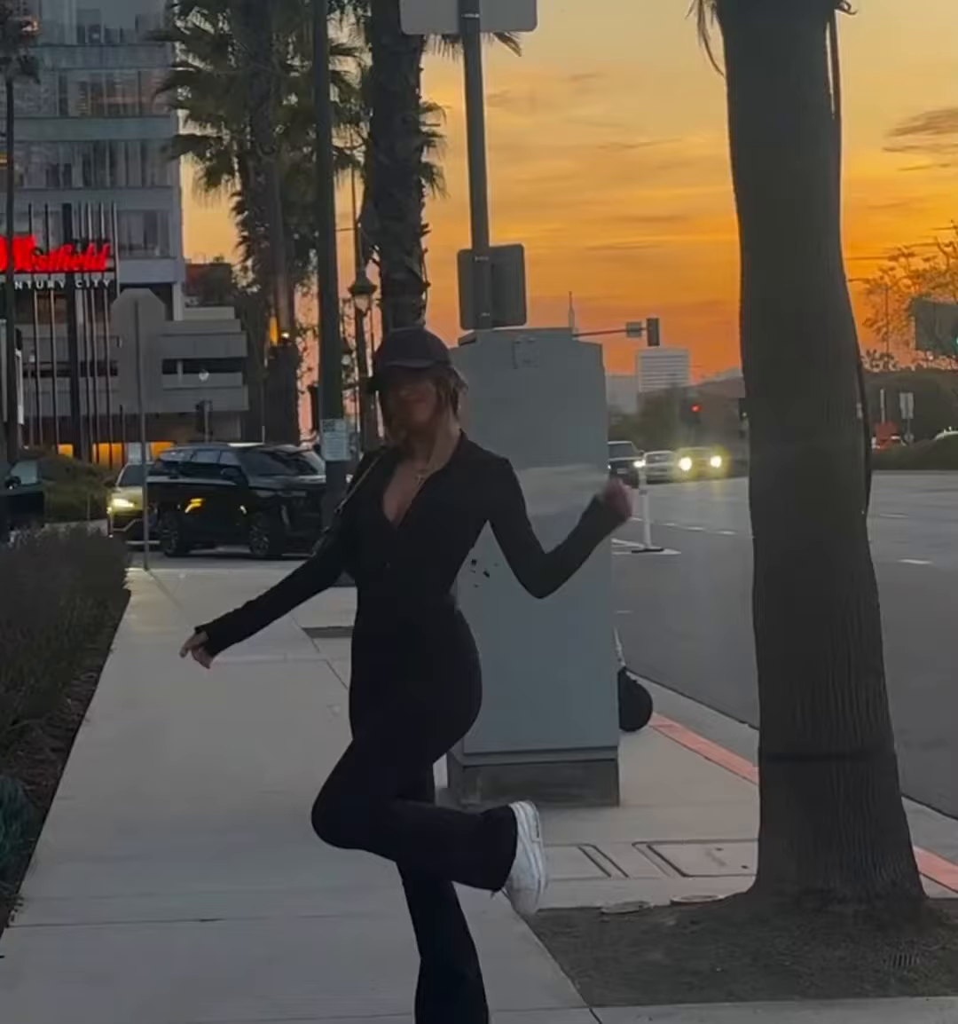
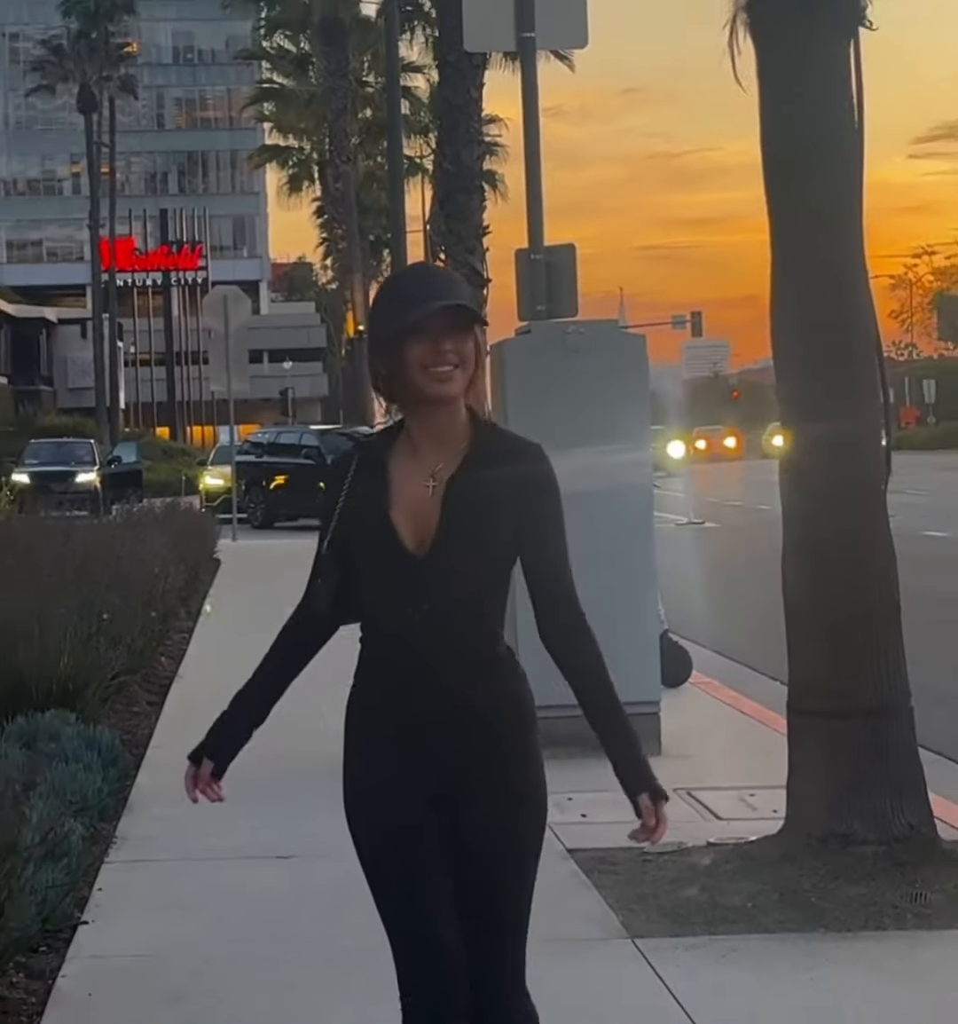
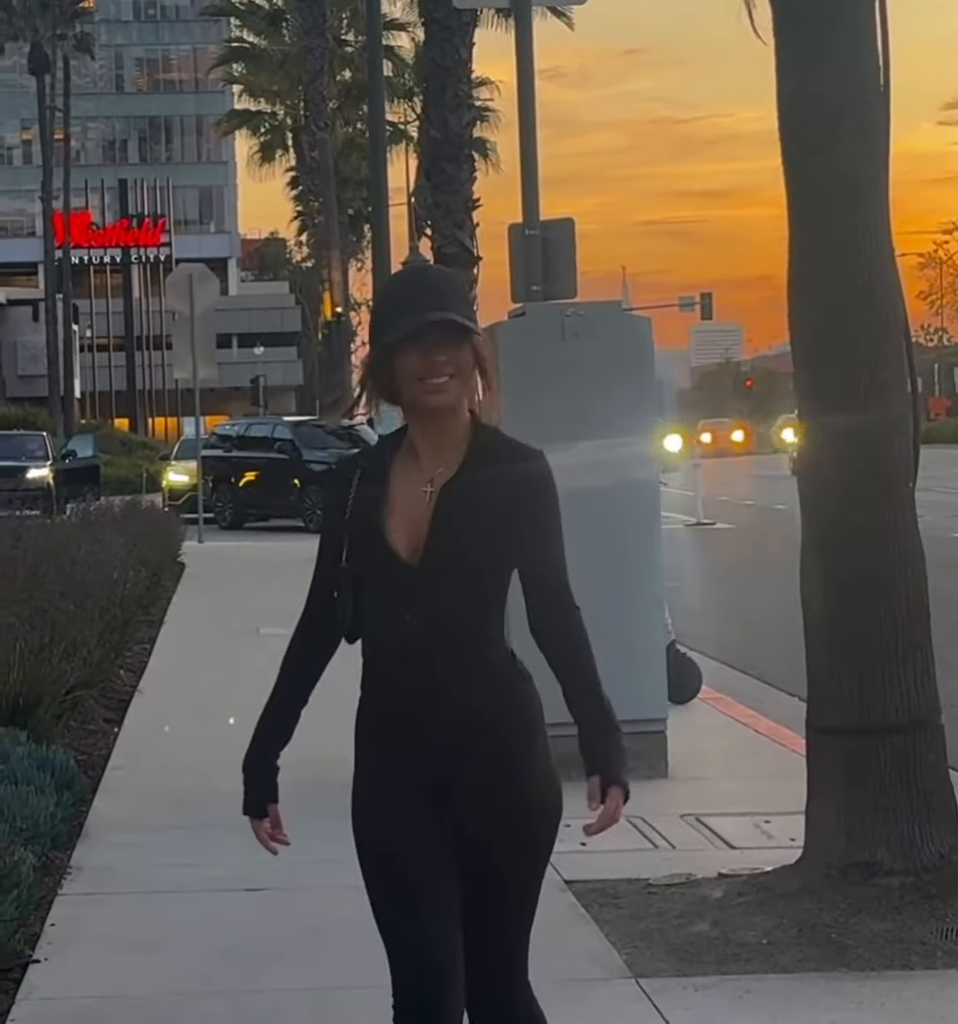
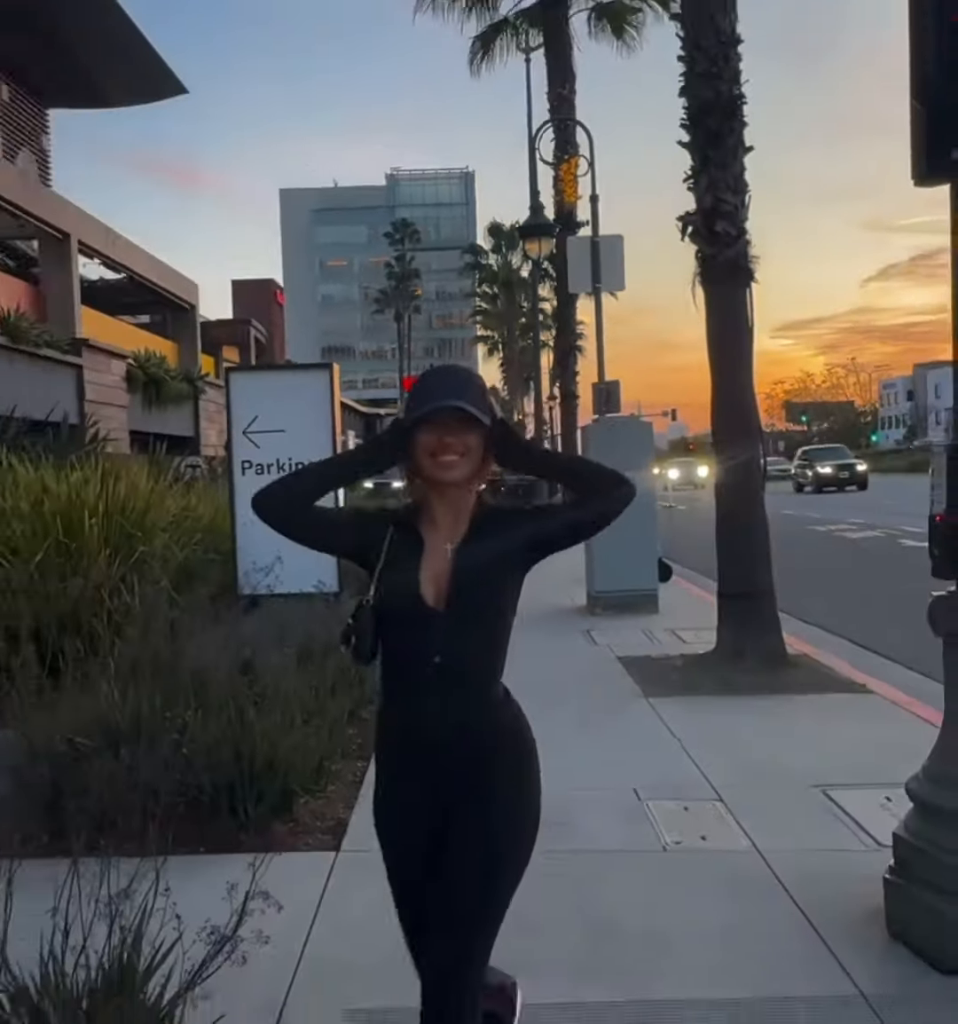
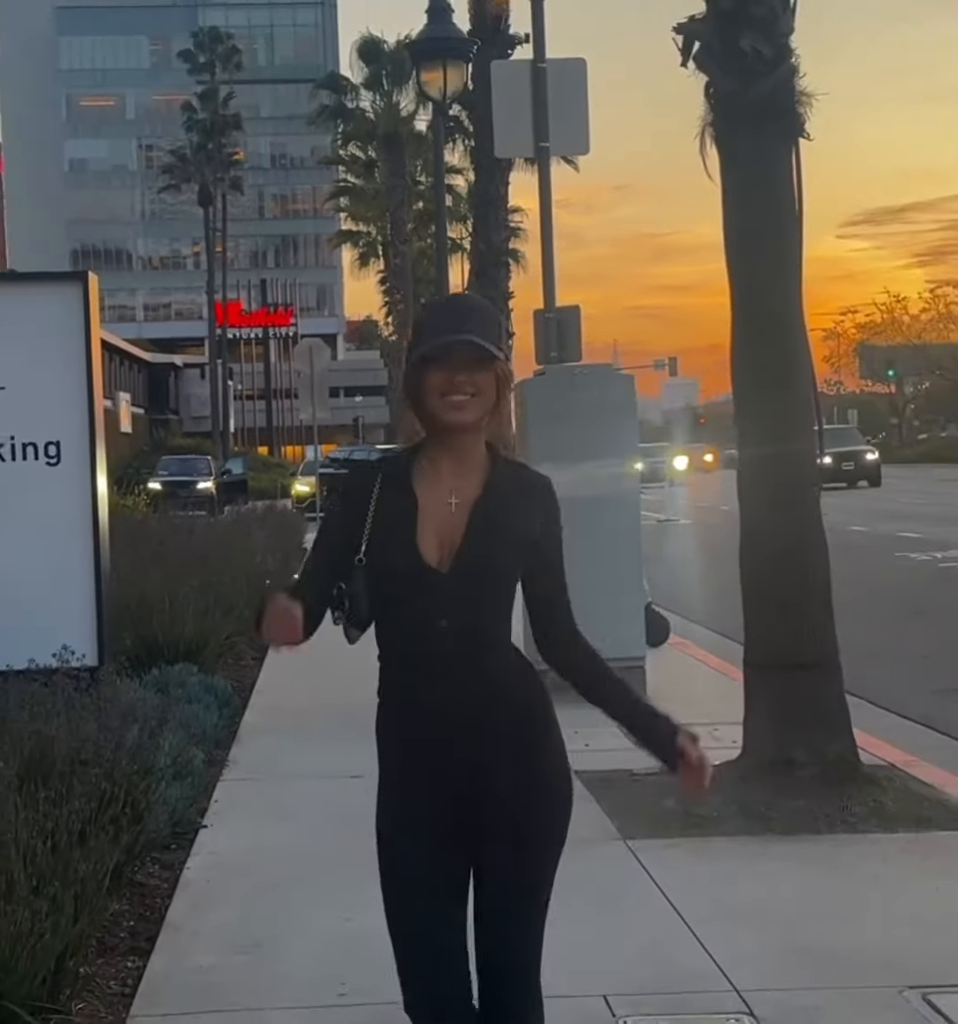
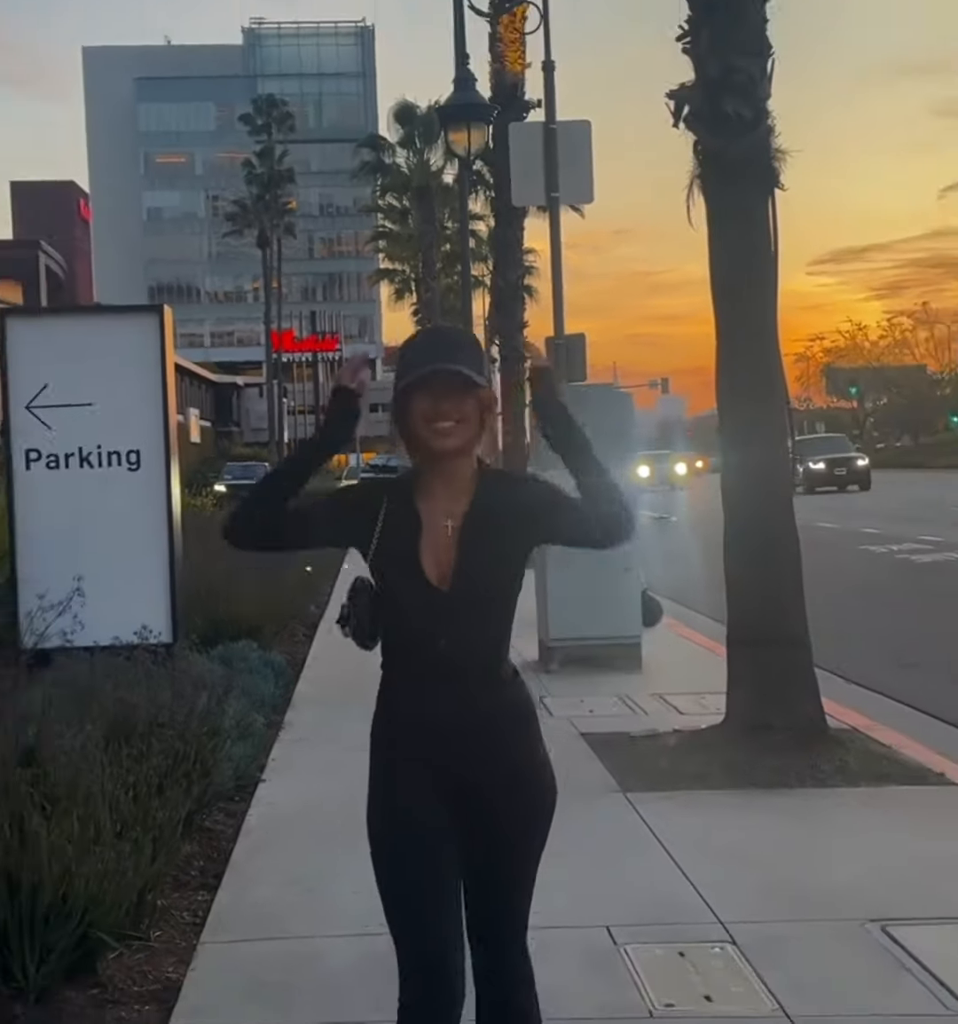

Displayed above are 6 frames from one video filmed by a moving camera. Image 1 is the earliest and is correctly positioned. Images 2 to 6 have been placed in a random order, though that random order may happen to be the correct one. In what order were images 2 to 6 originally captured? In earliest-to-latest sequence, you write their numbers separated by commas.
3, 2, 5, 6, 4
